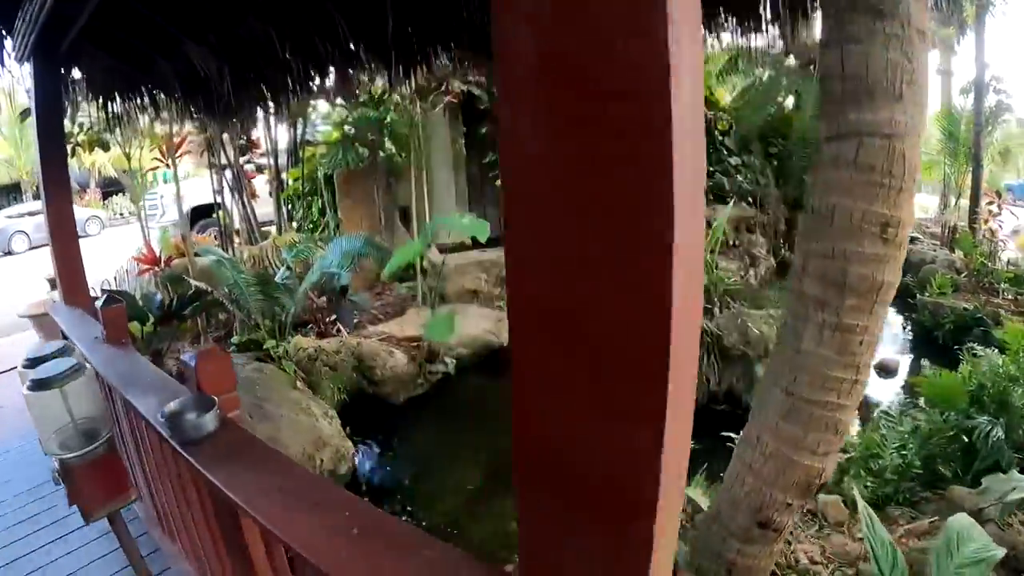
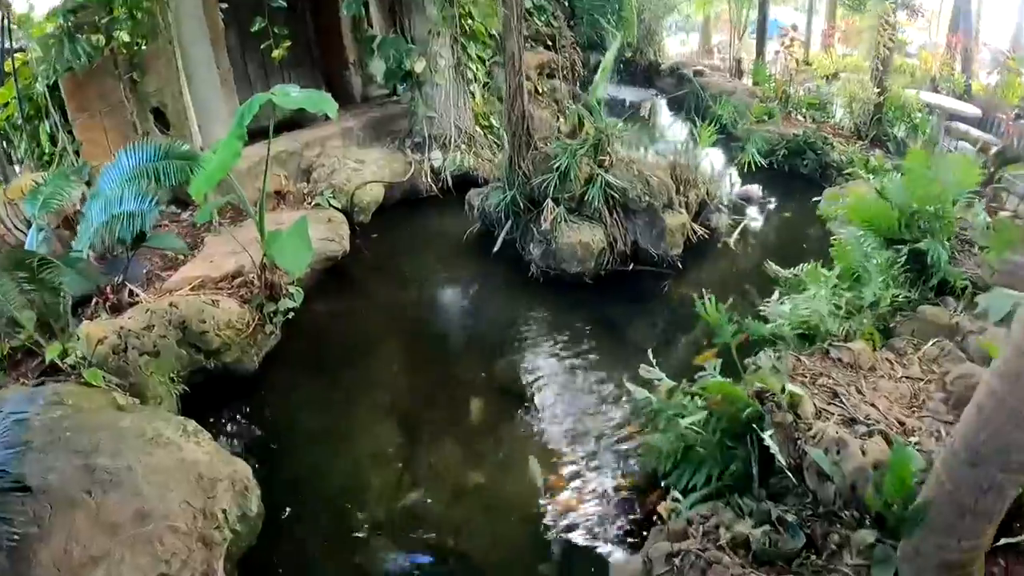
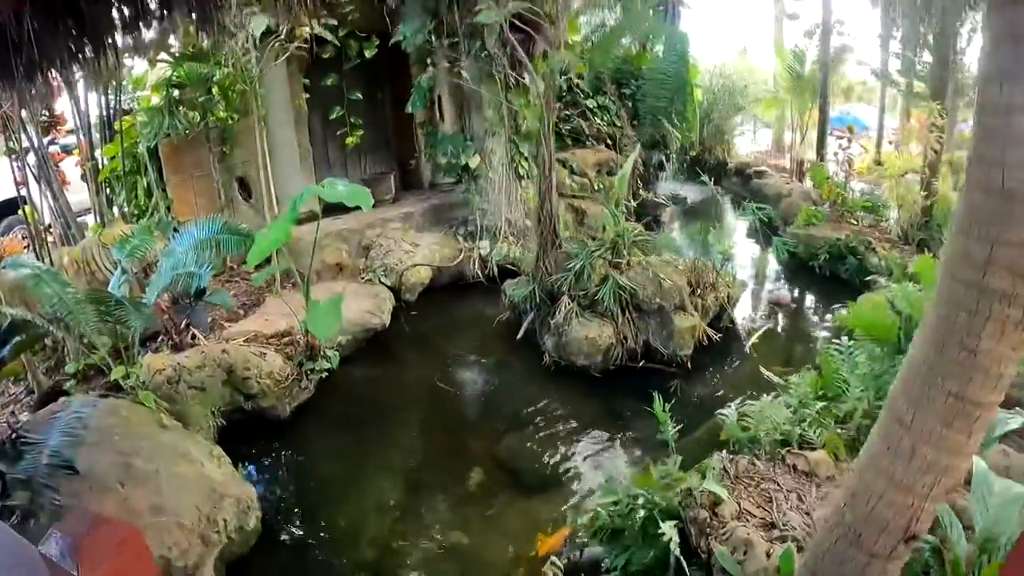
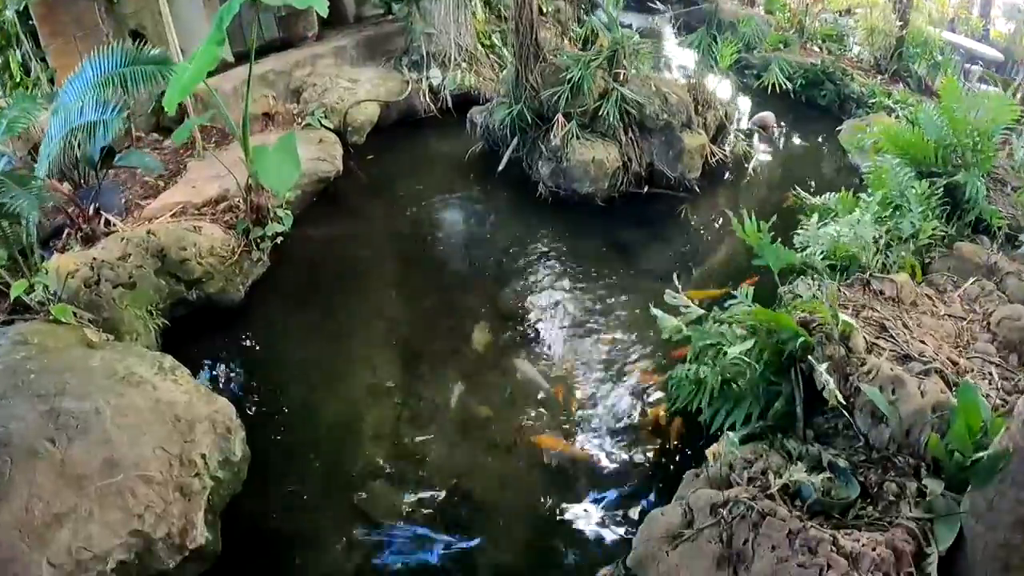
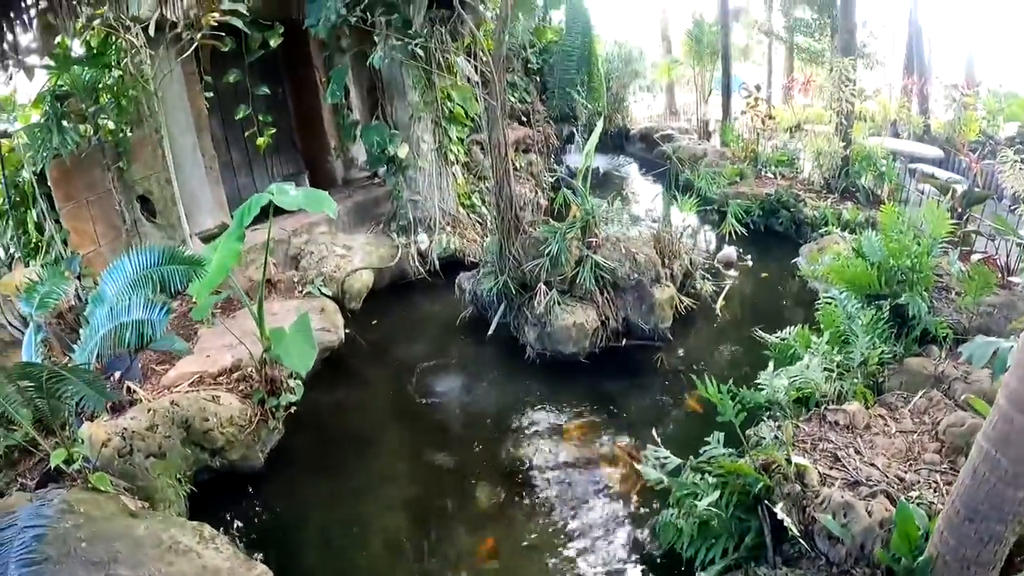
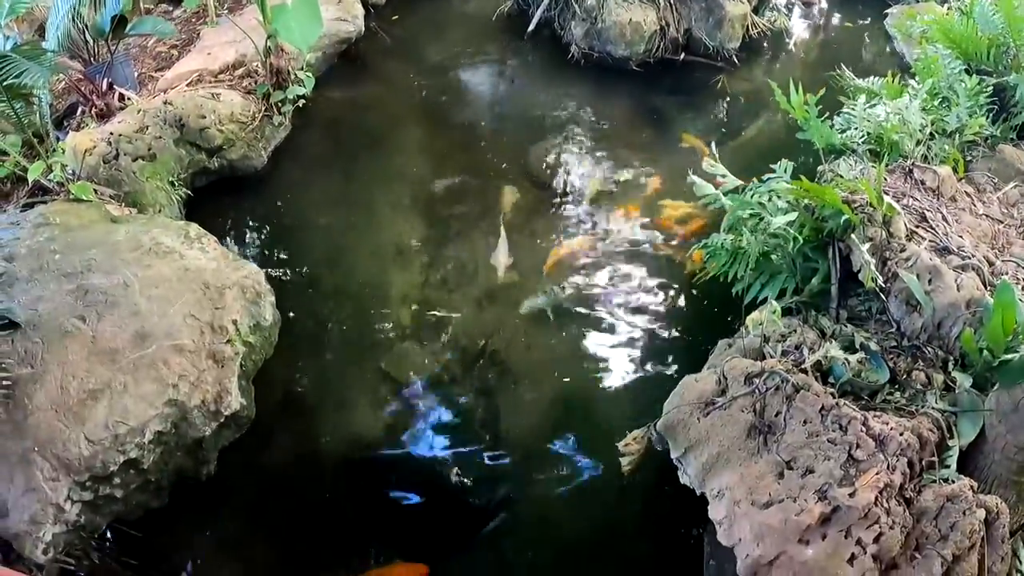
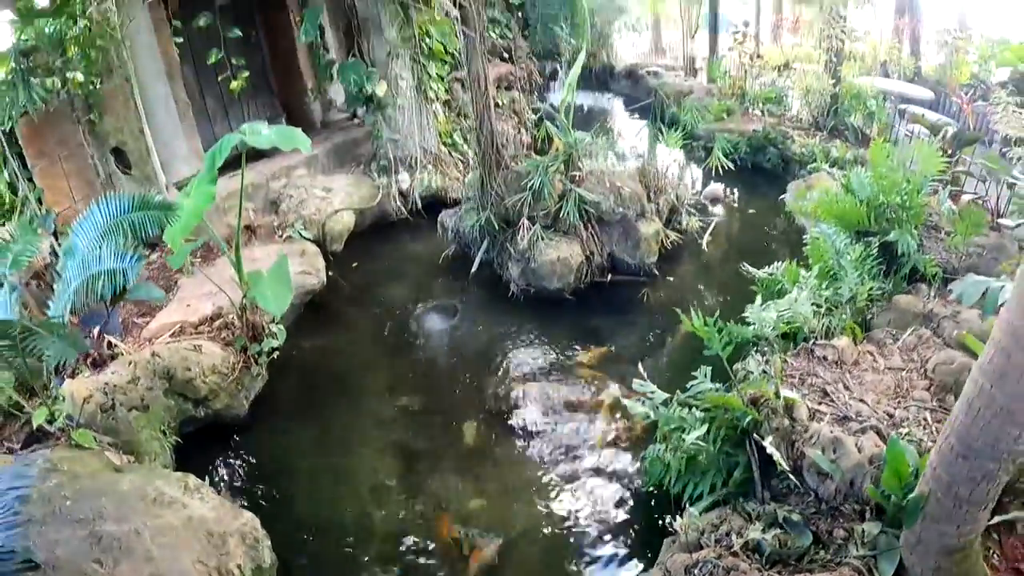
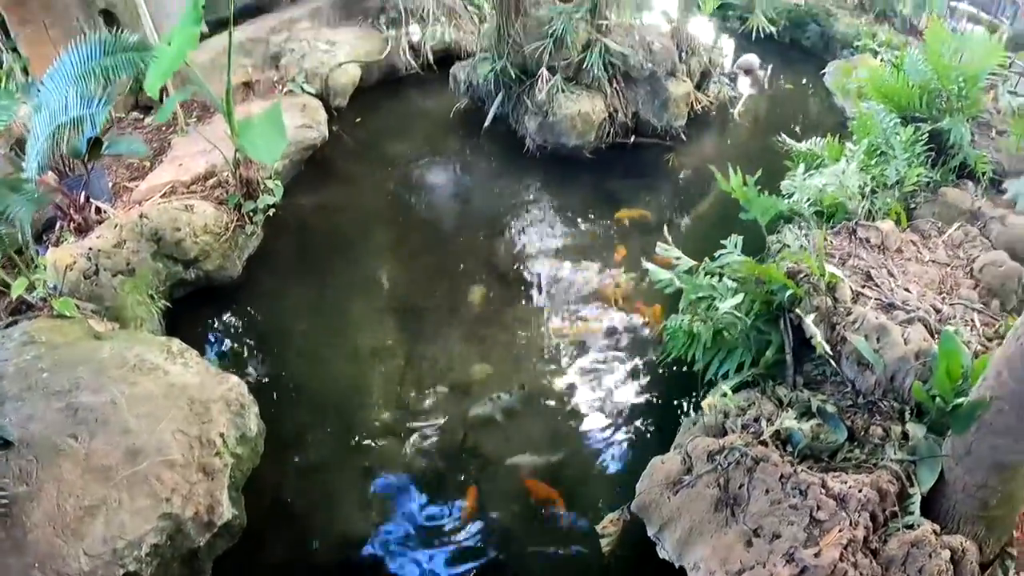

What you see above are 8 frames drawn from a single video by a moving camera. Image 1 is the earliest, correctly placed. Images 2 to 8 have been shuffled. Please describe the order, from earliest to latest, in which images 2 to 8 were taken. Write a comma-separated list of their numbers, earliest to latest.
3, 2, 4, 6, 8, 7, 5
